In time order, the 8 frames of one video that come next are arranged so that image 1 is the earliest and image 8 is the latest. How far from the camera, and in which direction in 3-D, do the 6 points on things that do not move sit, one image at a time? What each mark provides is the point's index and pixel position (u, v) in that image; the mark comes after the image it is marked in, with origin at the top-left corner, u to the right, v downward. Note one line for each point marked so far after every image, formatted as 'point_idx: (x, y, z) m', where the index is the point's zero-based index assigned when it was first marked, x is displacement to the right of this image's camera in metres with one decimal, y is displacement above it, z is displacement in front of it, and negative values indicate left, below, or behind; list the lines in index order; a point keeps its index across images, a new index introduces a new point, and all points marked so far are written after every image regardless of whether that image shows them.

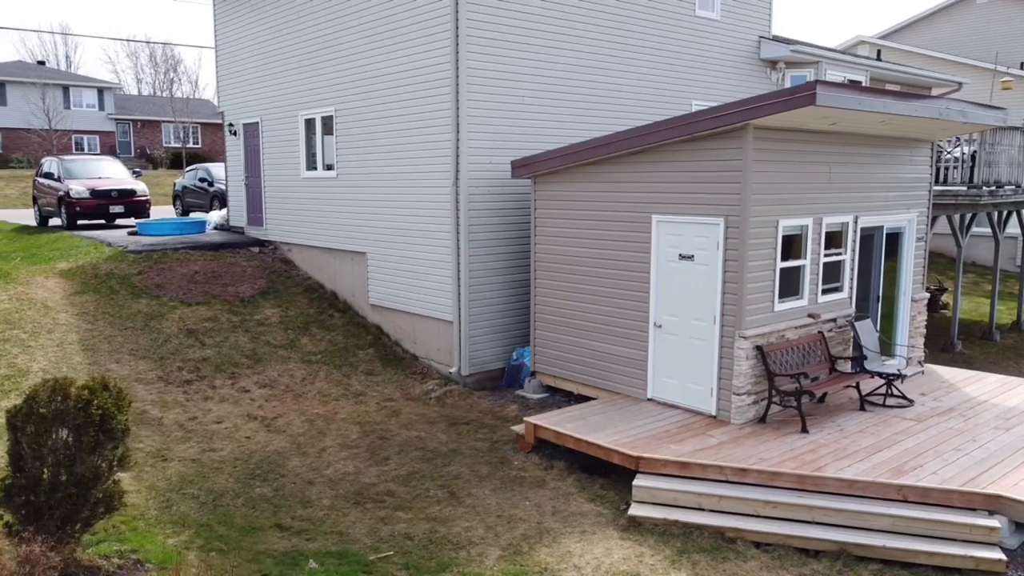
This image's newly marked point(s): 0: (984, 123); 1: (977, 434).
0: (+5.7, +2.0, +9.7) m
1: (+4.4, -1.4, +7.8) m
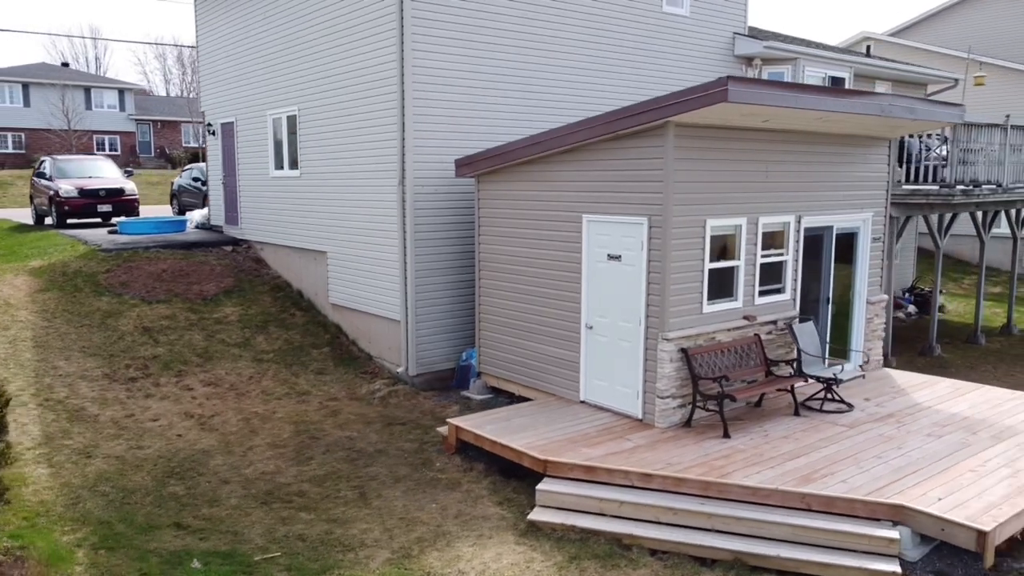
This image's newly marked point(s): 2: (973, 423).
0: (+4.9, +1.9, +9.4) m
1: (+3.6, -1.4, +7.5) m
2: (+4.6, -1.3, +8.0) m
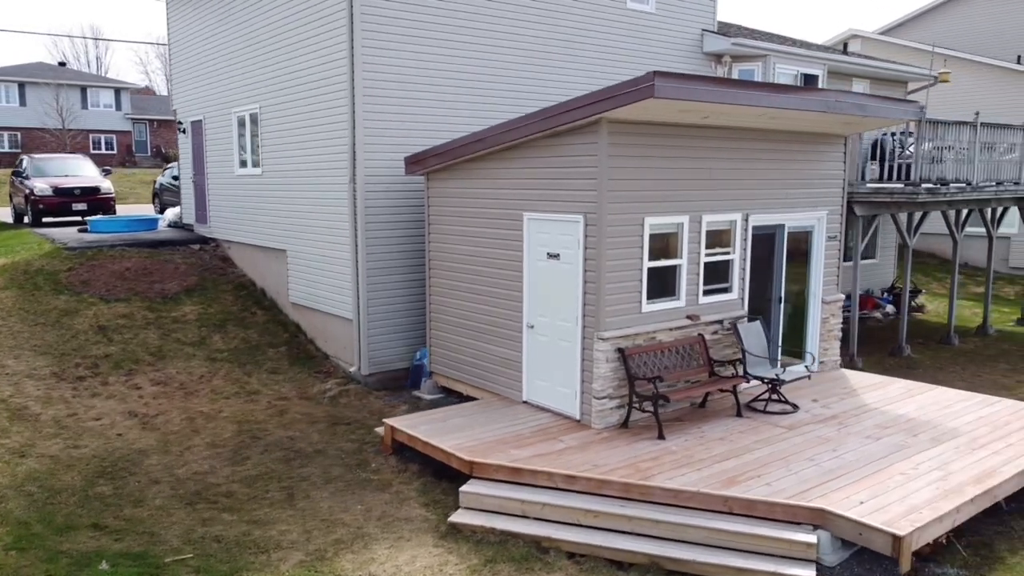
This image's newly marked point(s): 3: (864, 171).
0: (+4.3, +1.9, +9.2) m
1: (+3.0, -1.4, +7.4) m
2: (+3.9, -1.3, +7.9) m
3: (+5.3, +1.8, +12.2) m
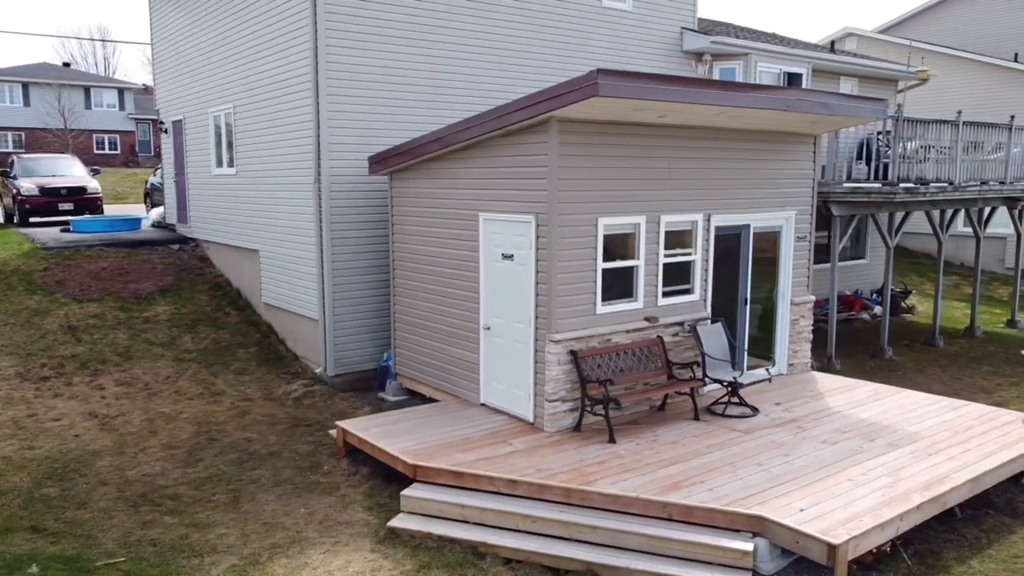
0: (+3.9, +1.9, +9.1) m
1: (+2.5, -1.4, +7.2) m
2: (+3.5, -1.3, +7.7) m
3: (+4.9, +1.8, +12.0) m
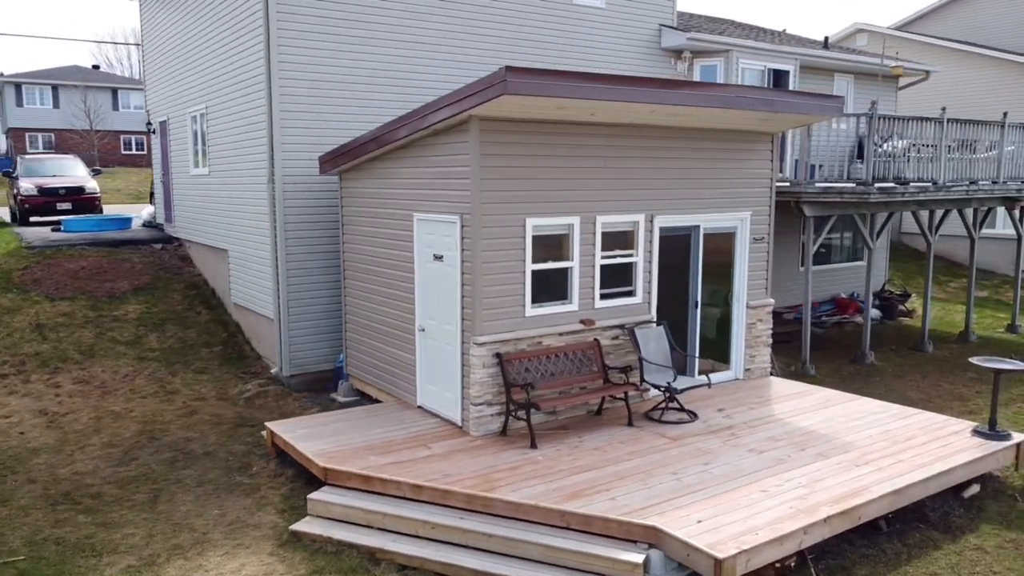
0: (+3.3, +1.9, +8.8) m
1: (+1.8, -1.5, +7.0) m
2: (+2.8, -1.4, +7.5) m
3: (+4.4, +1.7, +11.7) m
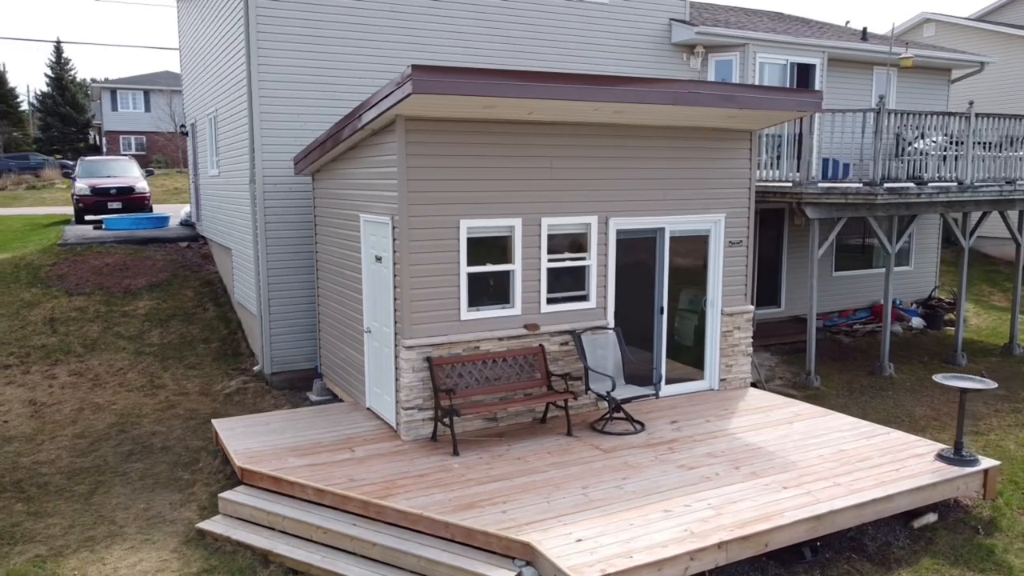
0: (+2.8, +1.8, +8.2) m
1: (+1.1, -1.5, +6.7) m
2: (+2.1, -1.4, +7.0) m
3: (+4.3, +1.6, +11.0) m
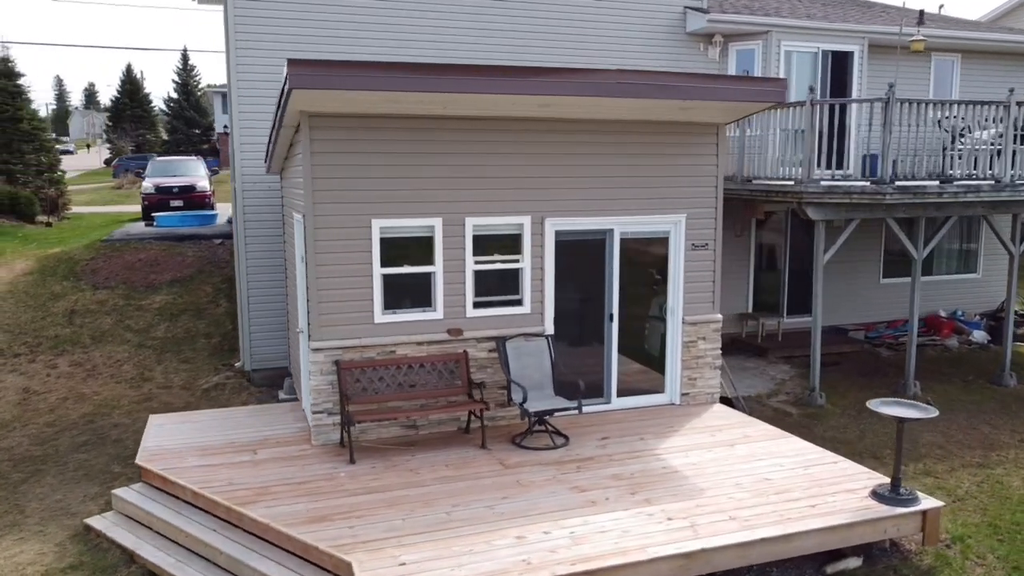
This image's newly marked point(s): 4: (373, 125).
0: (+2.1, +1.7, +7.5) m
1: (+0.2, -1.5, +6.2) m
2: (+1.2, -1.5, +6.4) m
3: (+4.0, +1.5, +10.0) m
4: (-1.2, +1.4, +7.1) m
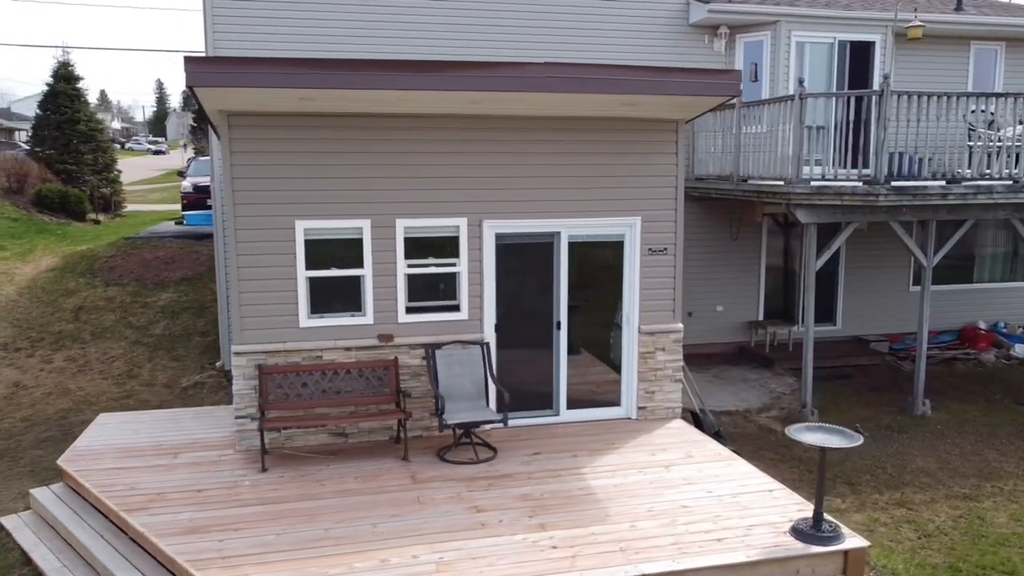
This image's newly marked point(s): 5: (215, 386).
0: (+1.5, +1.7, +6.9) m
1: (-0.6, -1.6, +5.8) m
2: (+0.5, -1.6, +5.9) m
3: (+3.6, +1.4, +9.3) m
4: (-1.8, +1.4, +6.9) m
5: (-3.9, -1.3, +10.5) m
